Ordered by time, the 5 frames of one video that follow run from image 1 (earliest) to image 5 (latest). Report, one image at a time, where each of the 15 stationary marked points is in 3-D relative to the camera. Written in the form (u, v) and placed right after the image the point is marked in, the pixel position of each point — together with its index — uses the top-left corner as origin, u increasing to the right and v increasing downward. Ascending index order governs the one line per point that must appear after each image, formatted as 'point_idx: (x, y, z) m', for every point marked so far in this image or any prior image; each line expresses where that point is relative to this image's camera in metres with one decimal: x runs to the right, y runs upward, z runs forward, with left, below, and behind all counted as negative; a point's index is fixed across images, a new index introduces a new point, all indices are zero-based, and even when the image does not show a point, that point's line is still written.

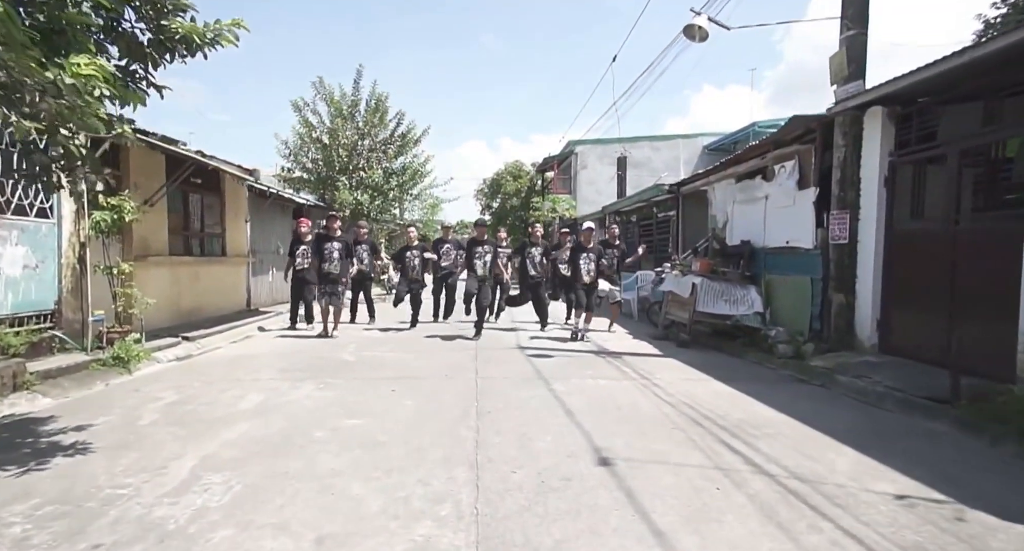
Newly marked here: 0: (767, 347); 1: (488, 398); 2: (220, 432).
0: (+3.5, -1.0, +7.4) m
1: (-0.2, -1.2, +5.0) m
2: (-2.1, -1.1, +3.9) m
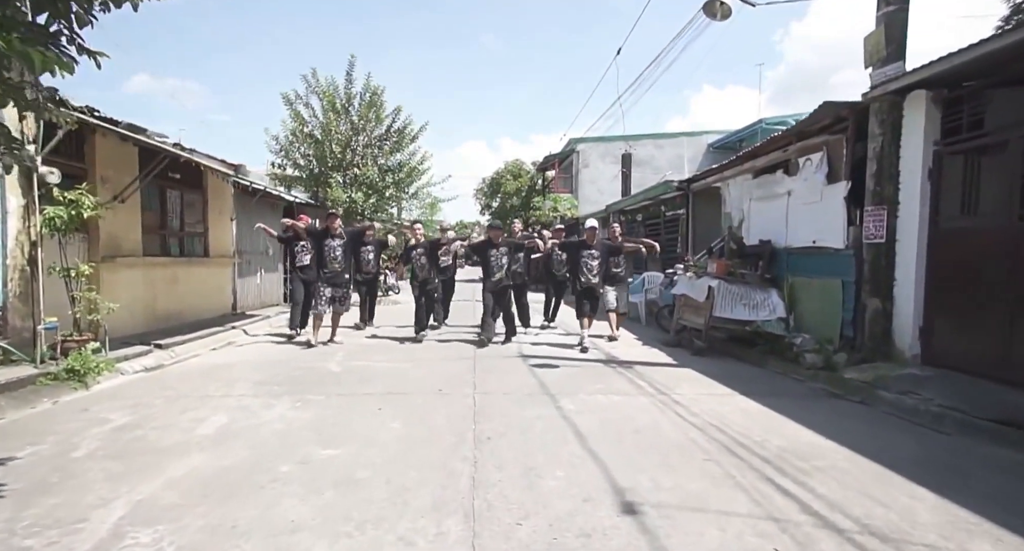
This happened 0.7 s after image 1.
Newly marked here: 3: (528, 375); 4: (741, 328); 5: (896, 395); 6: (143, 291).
0: (+3.5, -1.0, +6.8) m
1: (-0.2, -1.2, +4.4) m
2: (-2.1, -1.2, +3.3) m
3: (+0.2, -1.2, +6.2) m
4: (+3.3, -0.7, +7.6) m
5: (+3.6, -1.1, +5.0) m
6: (-5.4, -0.2, +7.8) m
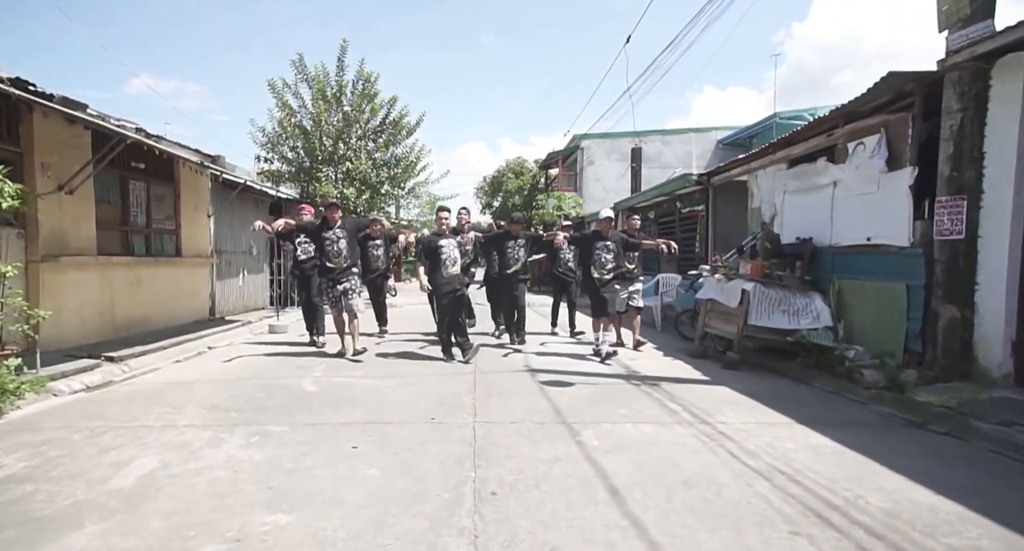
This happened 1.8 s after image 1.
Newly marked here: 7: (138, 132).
0: (+3.6, -1.1, +5.8) m
1: (-0.1, -1.2, +3.4) m
2: (-2.0, -1.2, +2.3) m
3: (+0.3, -1.2, +5.2) m
4: (+3.3, -0.8, +6.7) m
5: (+3.7, -1.1, +4.0) m
6: (-5.3, -0.3, +6.8) m
7: (-5.1, +1.9, +7.3) m
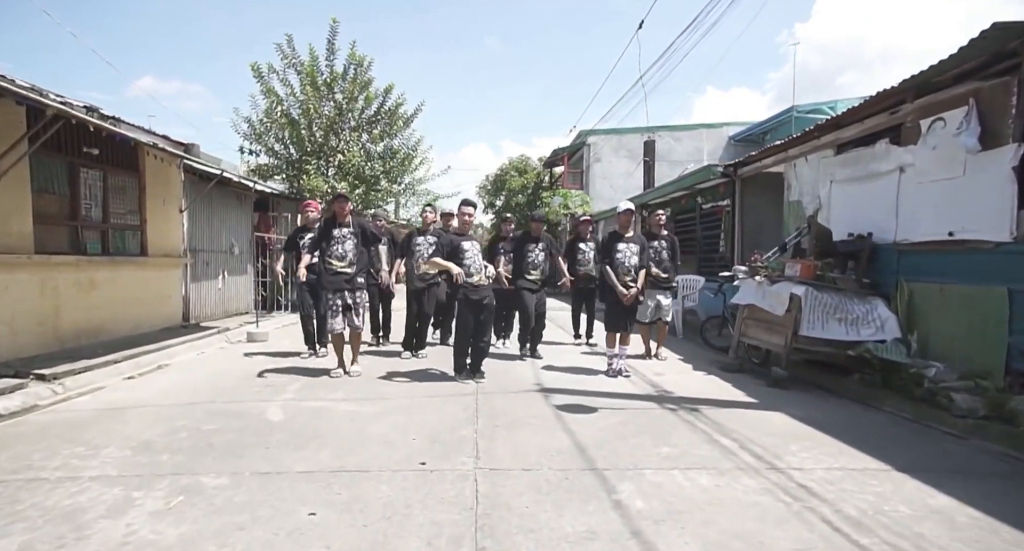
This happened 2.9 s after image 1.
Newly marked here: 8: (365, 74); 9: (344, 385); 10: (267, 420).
0: (+3.7, -1.1, +4.8) m
1: (-0.1, -1.2, +2.4) m
2: (-2.0, -1.2, +1.3) m
3: (+0.3, -1.2, +4.2) m
4: (+3.4, -0.8, +5.6) m
5: (+3.7, -1.2, +3.0) m
6: (-5.2, -0.3, +5.8) m
7: (-5.0, +1.9, +6.3) m
8: (-3.6, +4.9, +13.0) m
9: (-1.8, -1.1, +5.6) m
10: (-2.0, -1.2, +4.3) m
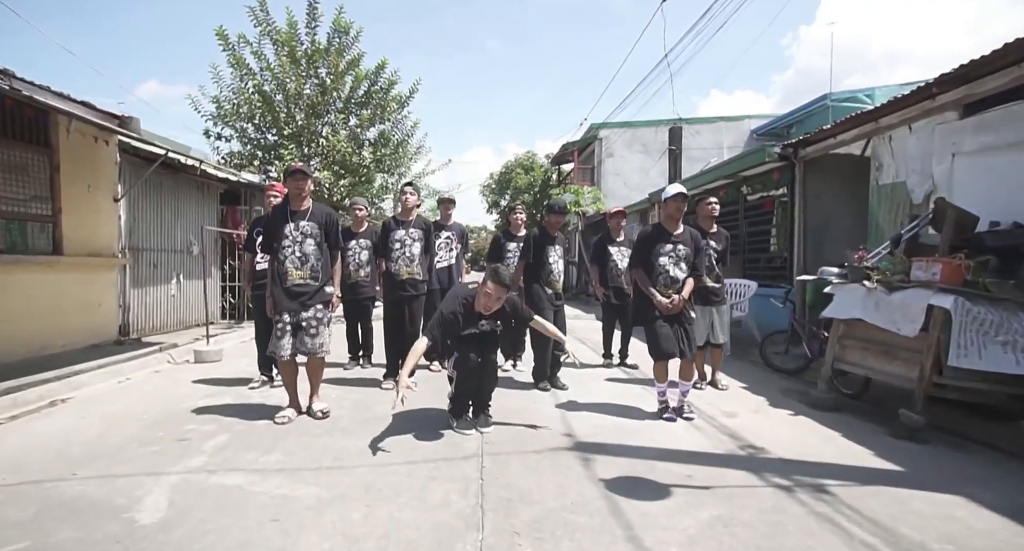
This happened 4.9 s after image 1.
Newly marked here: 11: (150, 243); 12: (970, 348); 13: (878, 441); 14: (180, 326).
0: (+3.9, -1.1, +3.0) m
1: (+0.1, -1.2, +0.7) m
2: (-1.8, -1.2, -0.4) m
3: (+0.5, -1.2, +2.5) m
4: (+3.6, -0.8, +3.9) m
5: (+3.9, -1.2, +1.2) m
6: (-5.1, -0.3, +4.1) m
7: (-4.8, +1.9, +4.6) m
8: (-3.4, +4.8, +11.3) m
9: (-1.6, -1.2, +3.8) m
10: (-1.8, -1.2, +2.6) m
11: (-5.5, +0.5, +8.1) m
12: (+3.3, -0.5, +3.8) m
13: (+2.8, -1.3, +4.1) m
14: (-5.5, -0.8, +8.9) m
